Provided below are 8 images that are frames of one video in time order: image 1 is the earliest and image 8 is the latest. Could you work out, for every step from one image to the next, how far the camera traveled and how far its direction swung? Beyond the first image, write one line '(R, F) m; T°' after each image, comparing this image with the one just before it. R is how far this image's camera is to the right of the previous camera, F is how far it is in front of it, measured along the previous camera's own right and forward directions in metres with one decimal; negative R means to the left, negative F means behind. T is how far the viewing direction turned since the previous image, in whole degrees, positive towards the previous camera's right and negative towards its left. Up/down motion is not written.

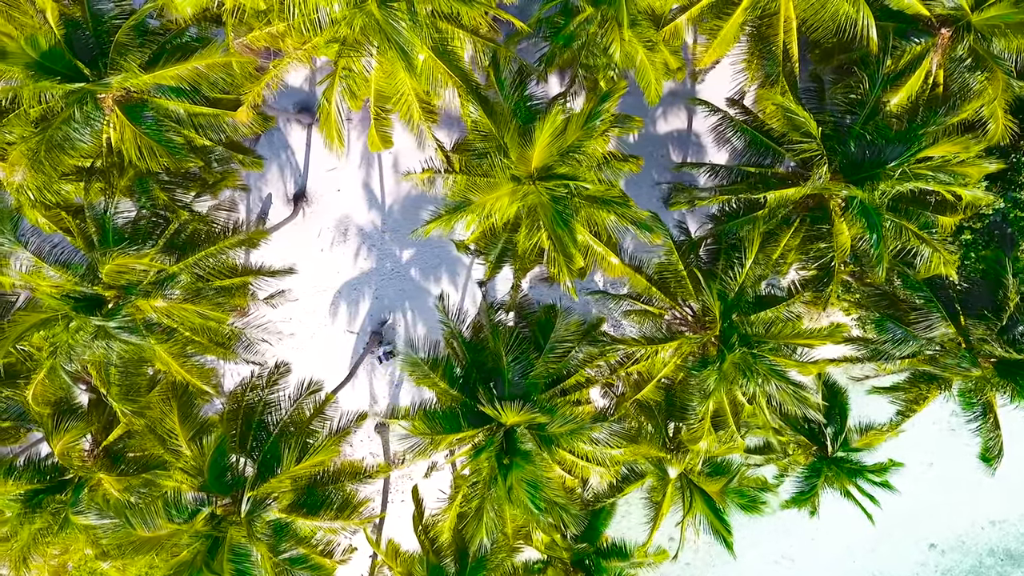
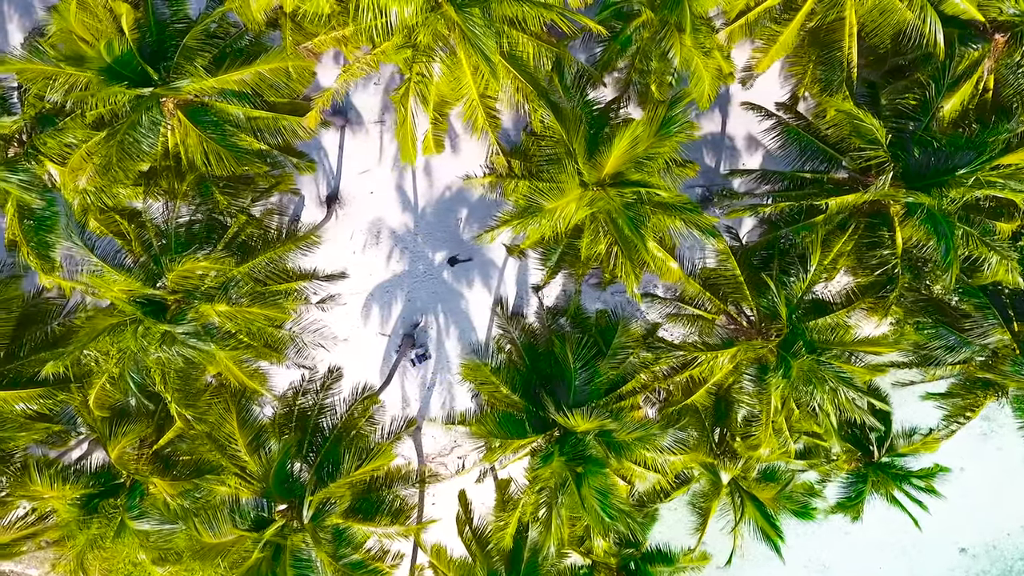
(-0.6, 0.0) m; 0°
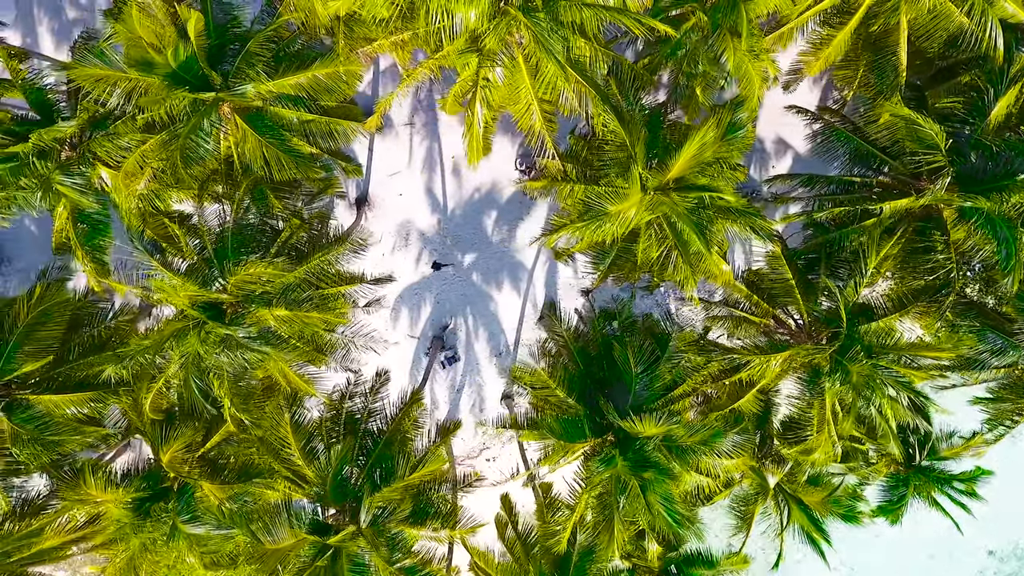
(-0.6, 0.0) m; 0°
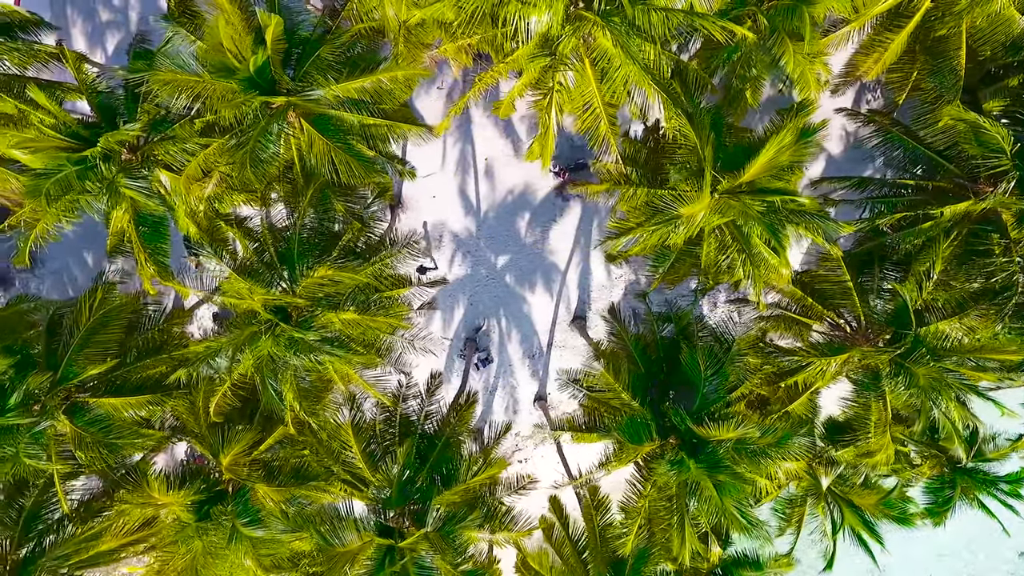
(-0.6, 0.0) m; 0°
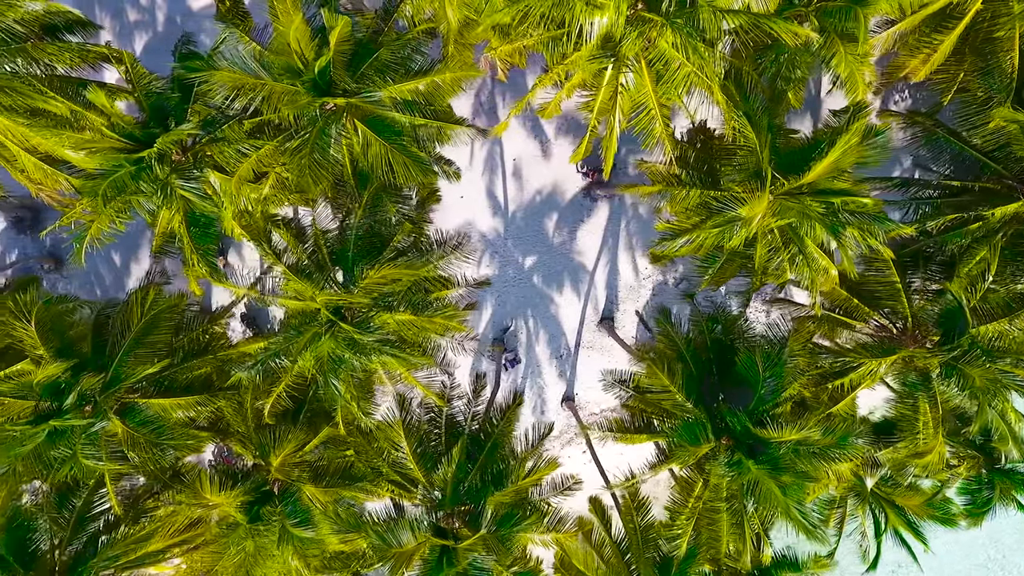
(-0.5, 0.0) m; 0°
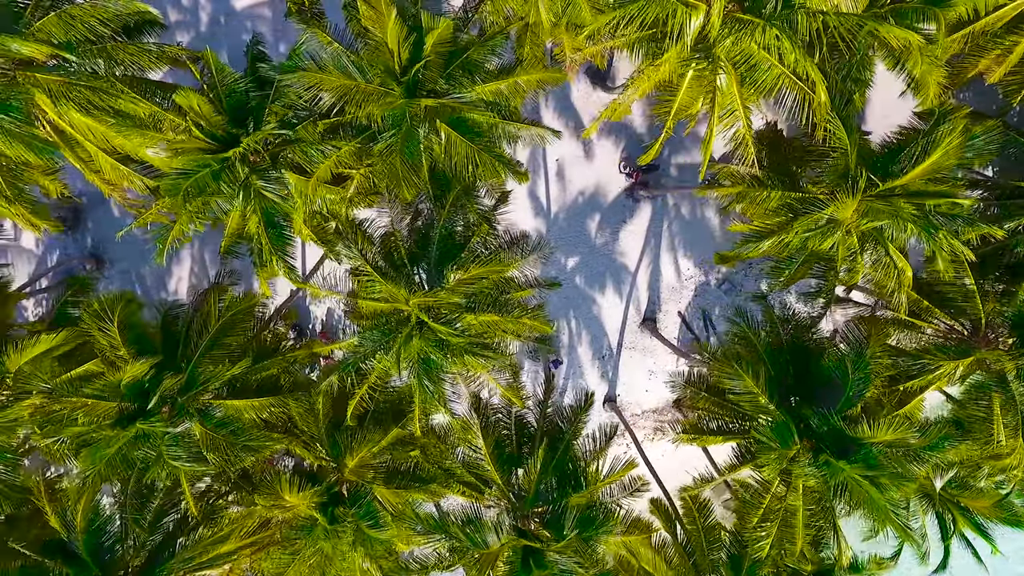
(-0.8, 0.0) m; 0°
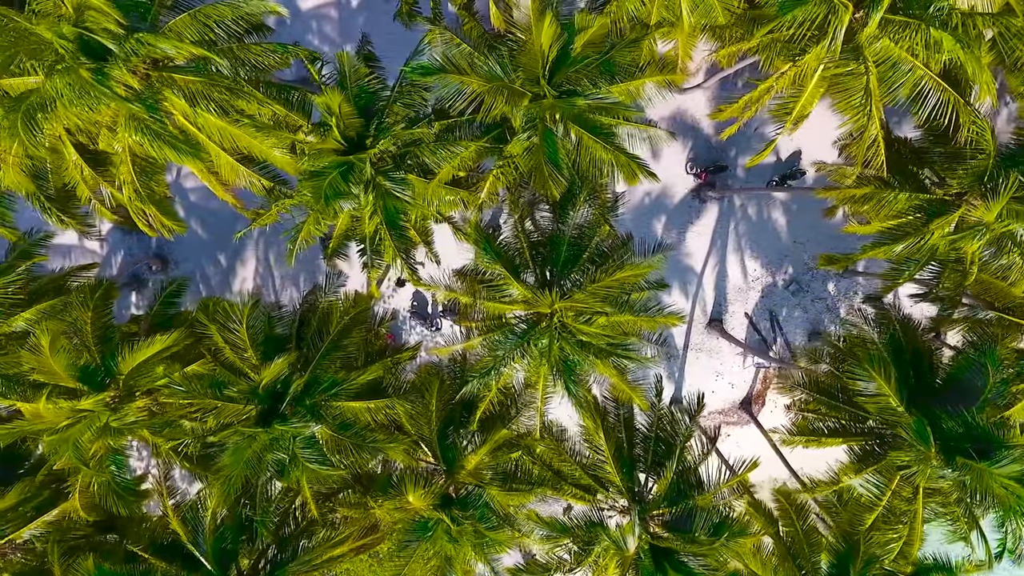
(-1.3, 0.0) m; 0°
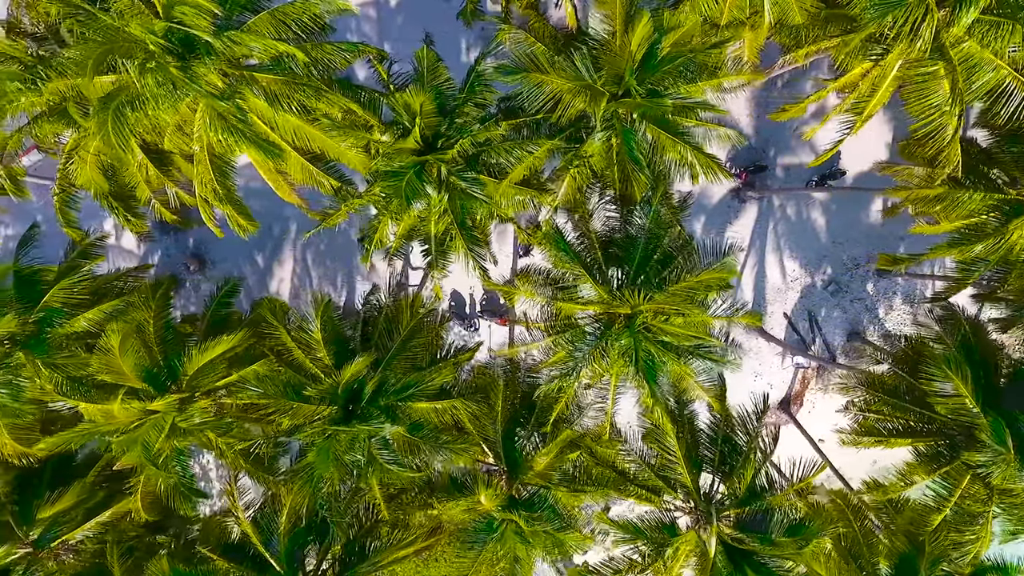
(-0.7, 0.0) m; 0°
